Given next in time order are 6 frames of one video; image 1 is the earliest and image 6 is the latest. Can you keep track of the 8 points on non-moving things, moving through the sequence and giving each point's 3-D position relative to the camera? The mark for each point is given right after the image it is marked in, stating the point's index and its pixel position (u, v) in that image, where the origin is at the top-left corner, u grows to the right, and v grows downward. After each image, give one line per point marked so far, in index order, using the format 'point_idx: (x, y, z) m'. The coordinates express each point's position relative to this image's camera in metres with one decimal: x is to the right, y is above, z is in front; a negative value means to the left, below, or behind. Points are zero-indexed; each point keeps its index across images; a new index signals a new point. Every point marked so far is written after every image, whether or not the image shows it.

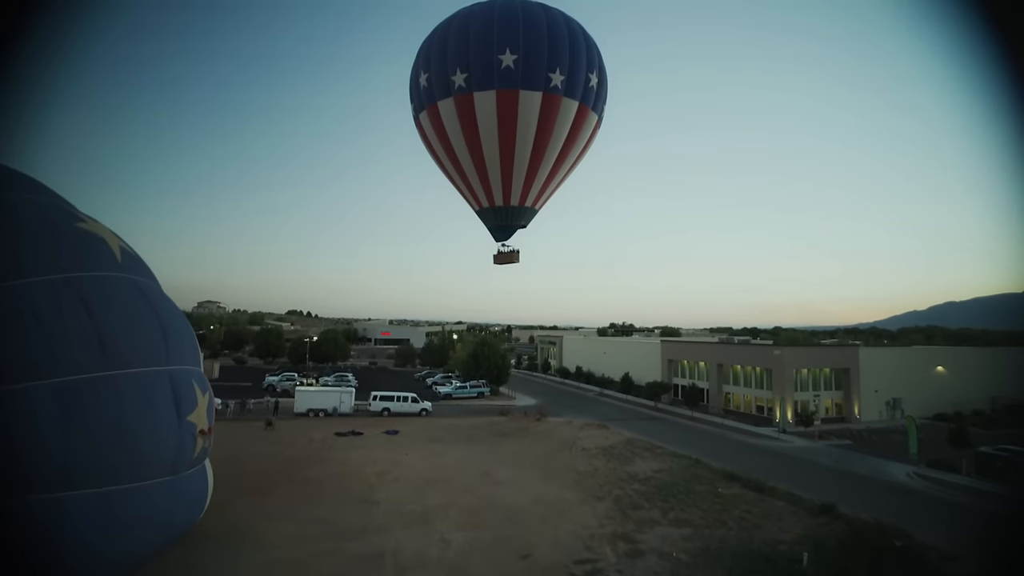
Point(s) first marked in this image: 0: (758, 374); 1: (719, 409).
0: (+7.8, -2.9, +17.0) m
1: (+6.9, -4.3, +17.8) m
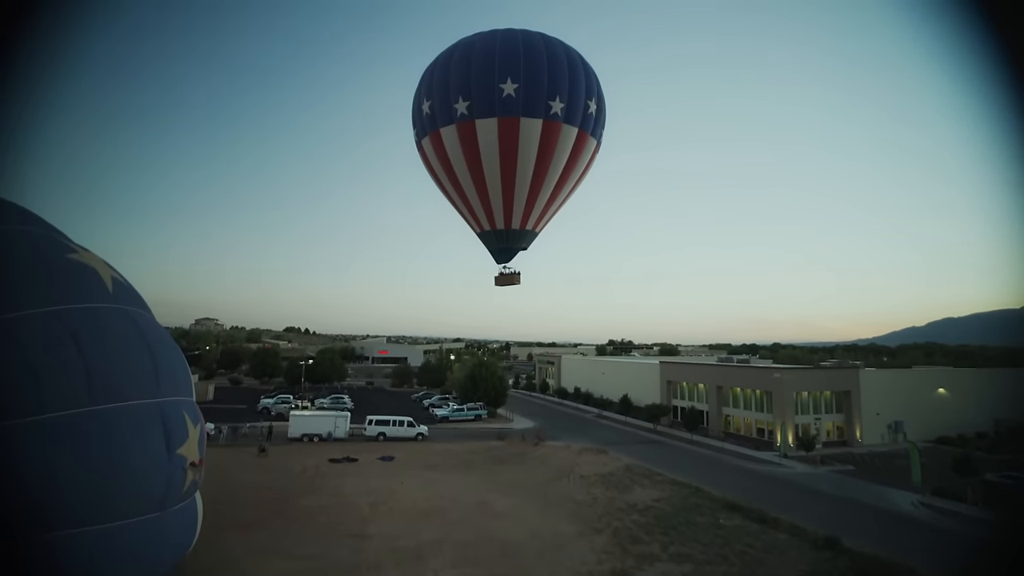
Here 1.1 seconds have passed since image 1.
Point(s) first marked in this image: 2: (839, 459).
0: (+7.7, -3.5, +16.8) m
1: (+6.9, -4.9, +17.6) m
2: (+9.9, -5.2, +16.1) m
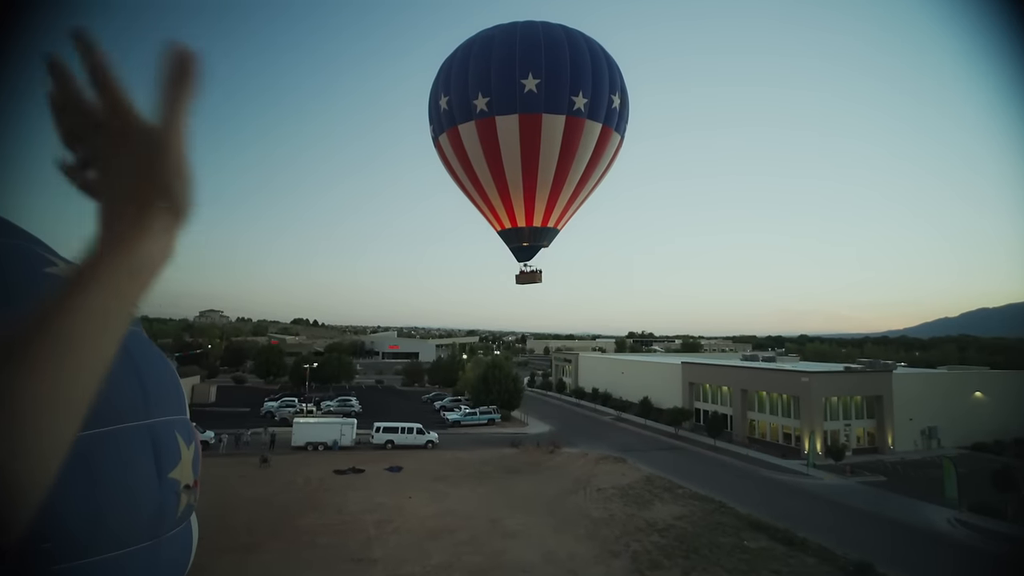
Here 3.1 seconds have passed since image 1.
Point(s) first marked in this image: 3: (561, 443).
0: (+8.2, -3.4, +16.0) m
1: (+7.3, -4.7, +16.8) m
2: (+10.3, -5.2, +15.3) m
3: (+1.3, -4.3, +14.6) m
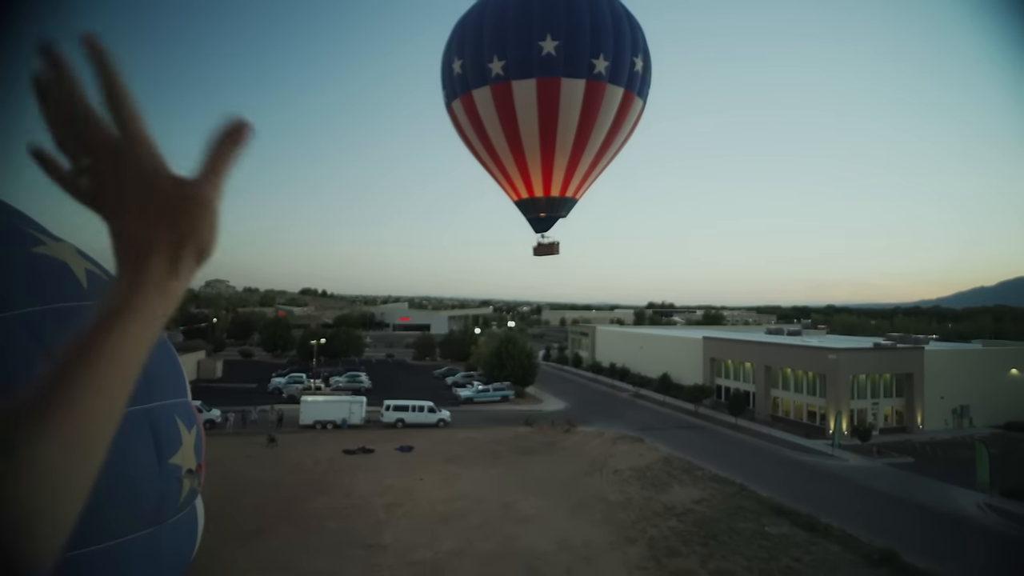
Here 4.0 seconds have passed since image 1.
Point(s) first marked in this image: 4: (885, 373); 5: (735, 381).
0: (+8.6, -2.6, +15.4) m
1: (+7.7, -3.9, +16.3) m
2: (+10.7, -4.5, +14.8) m
3: (+1.7, -3.5, +14.3) m
4: (+11.0, -2.5, +15.8) m
5: (+7.4, -3.1, +17.8) m
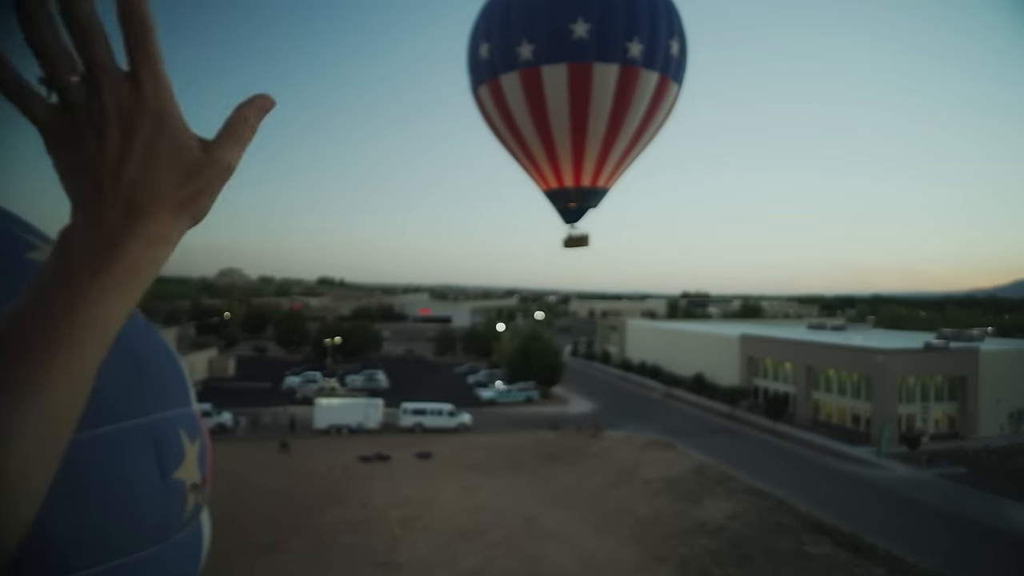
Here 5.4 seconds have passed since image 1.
0: (+9.2, -2.5, +14.4) m
1: (+8.4, -3.6, +15.4) m
2: (+11.3, -4.4, +13.8) m
3: (+2.3, -3.3, +13.6) m
4: (+11.7, -2.3, +14.7) m
5: (+8.1, -2.8, +16.8) m
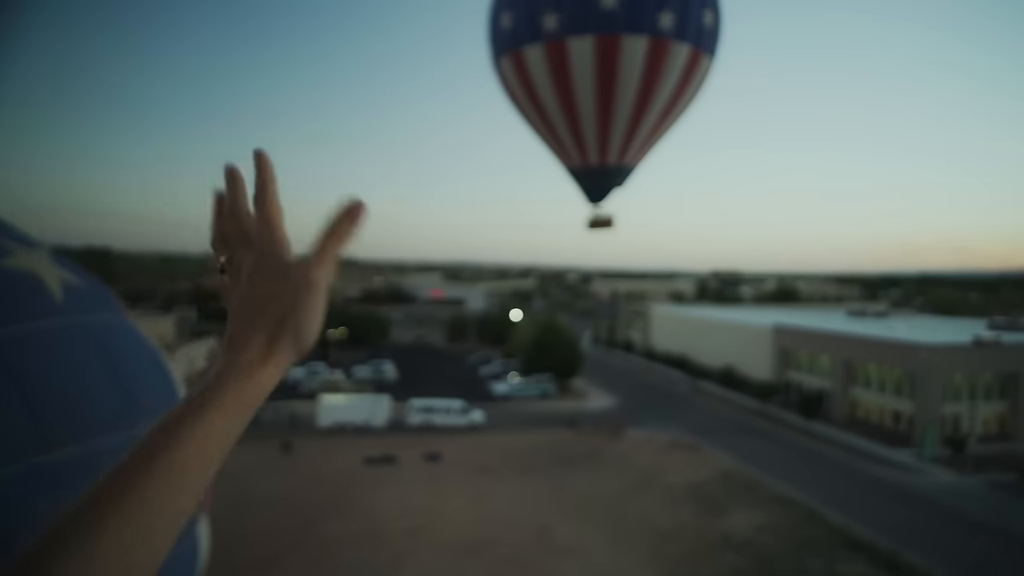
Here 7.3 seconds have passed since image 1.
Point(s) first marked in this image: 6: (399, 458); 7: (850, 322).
0: (+9.7, -2.2, +13.3) m
1: (+8.9, -3.2, +14.6) m
2: (+11.6, -4.2, +12.9) m
3: (+2.7, -2.9, +12.9) m
4: (+12.1, -2.1, +13.5) m
5: (+8.7, -2.2, +15.9) m
6: (-2.1, -3.0, +10.2) m
7: (+10.3, -0.7, +16.1) m
